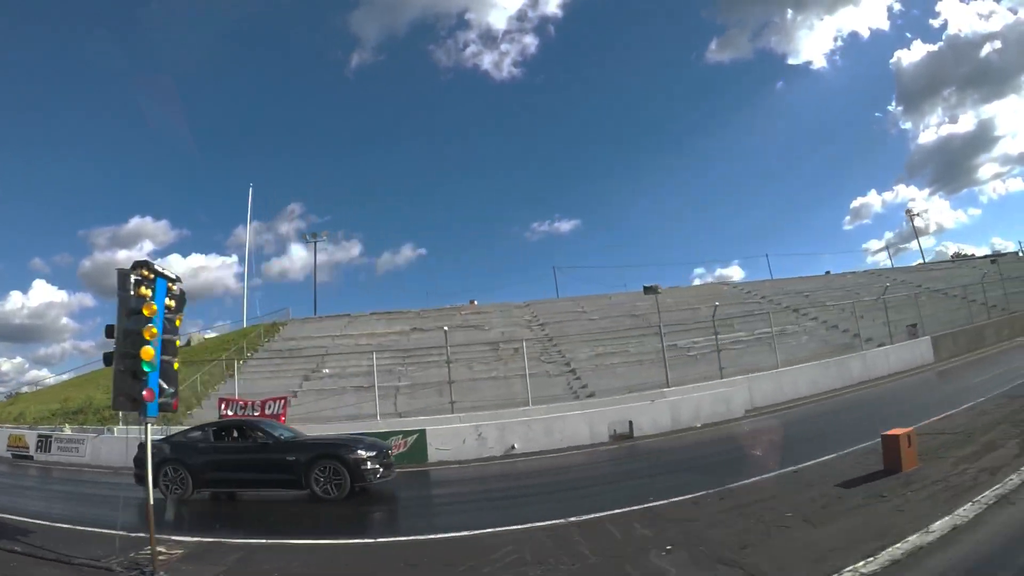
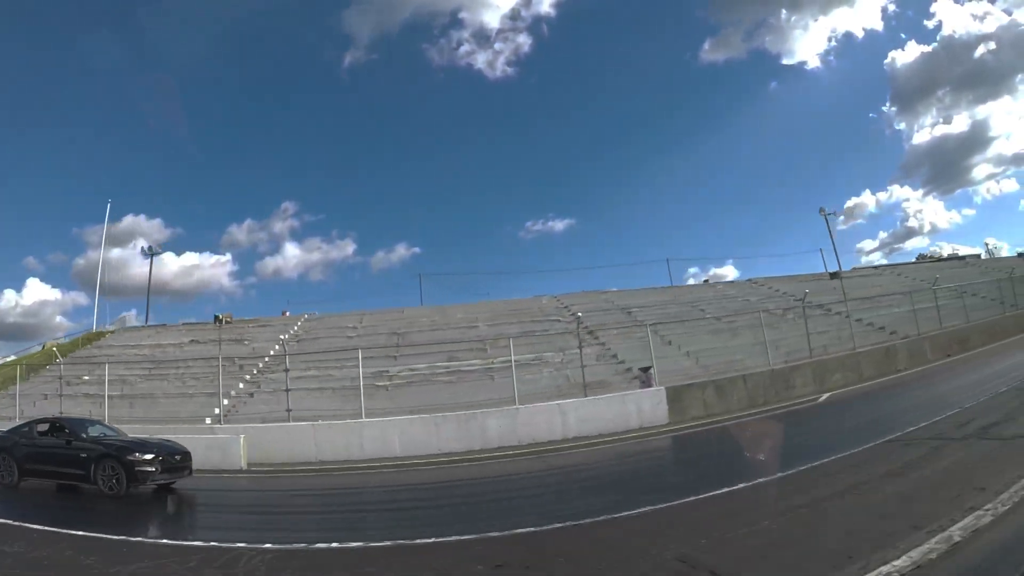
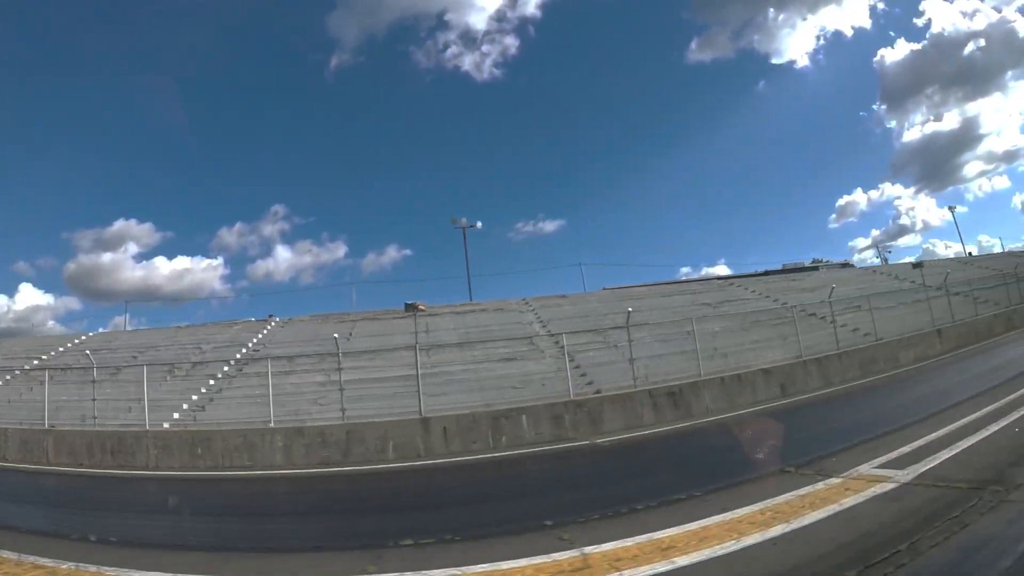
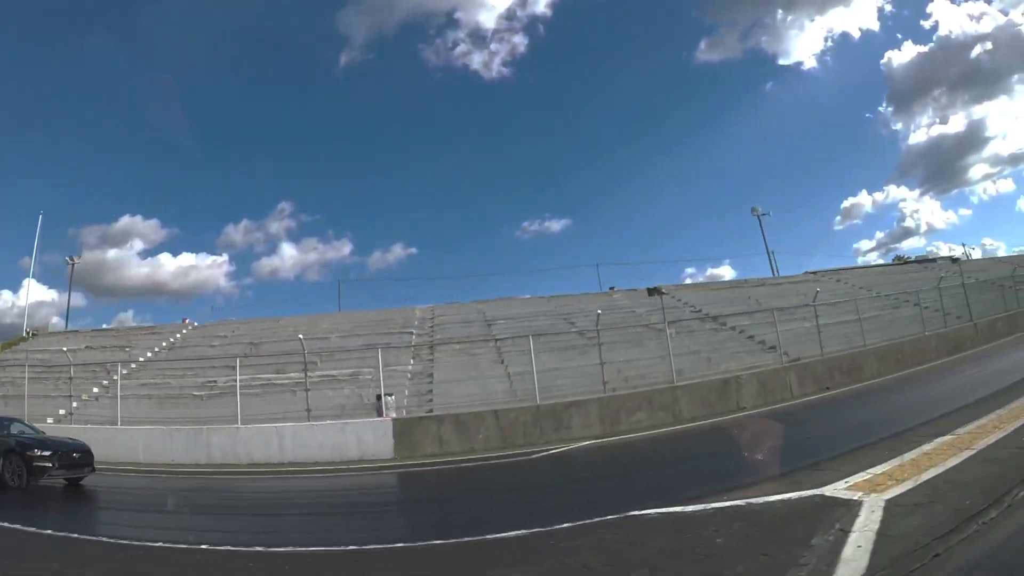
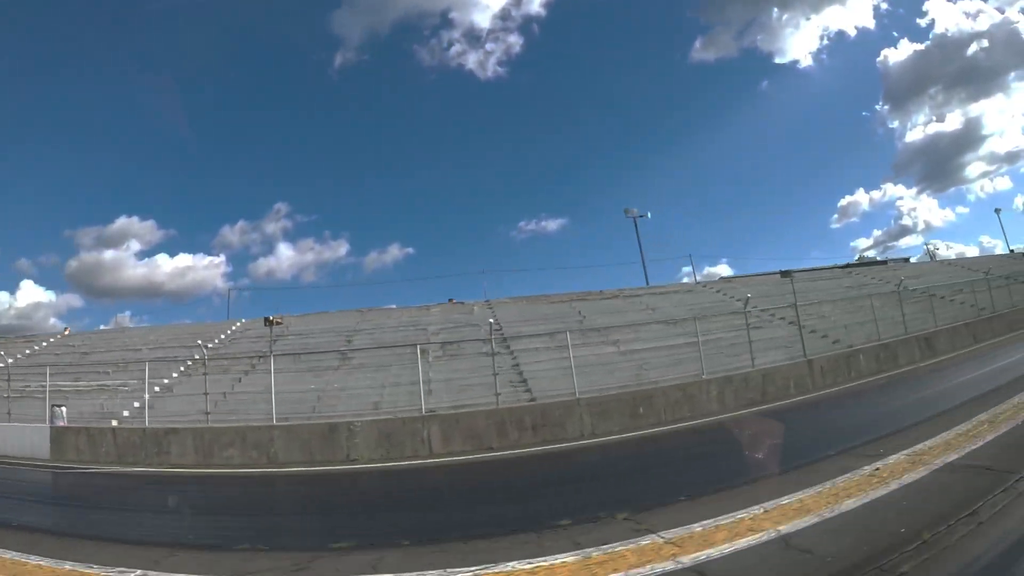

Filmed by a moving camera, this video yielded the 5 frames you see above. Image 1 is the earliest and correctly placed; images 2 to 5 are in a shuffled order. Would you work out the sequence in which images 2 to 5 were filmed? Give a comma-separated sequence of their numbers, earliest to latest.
2, 4, 5, 3
